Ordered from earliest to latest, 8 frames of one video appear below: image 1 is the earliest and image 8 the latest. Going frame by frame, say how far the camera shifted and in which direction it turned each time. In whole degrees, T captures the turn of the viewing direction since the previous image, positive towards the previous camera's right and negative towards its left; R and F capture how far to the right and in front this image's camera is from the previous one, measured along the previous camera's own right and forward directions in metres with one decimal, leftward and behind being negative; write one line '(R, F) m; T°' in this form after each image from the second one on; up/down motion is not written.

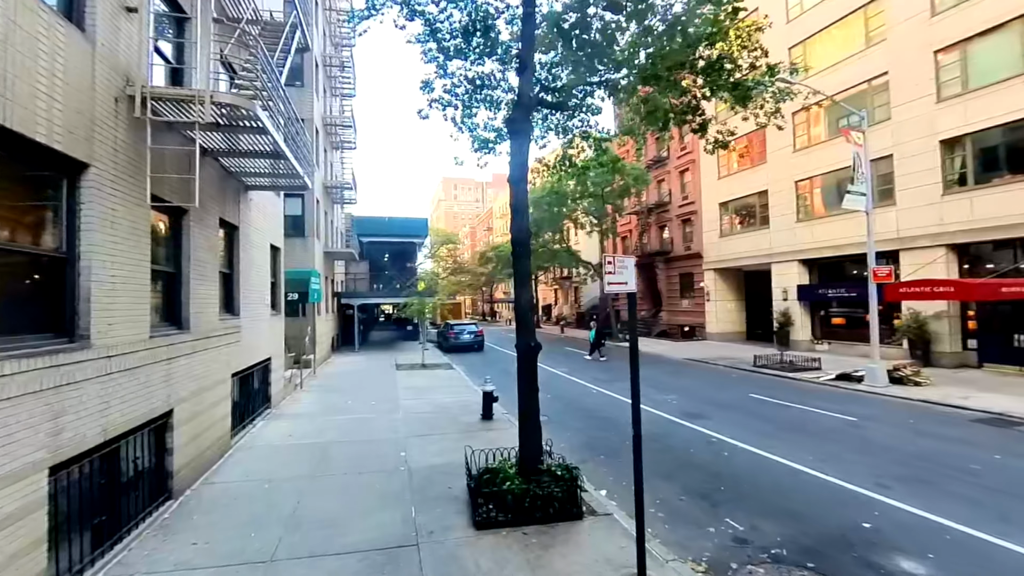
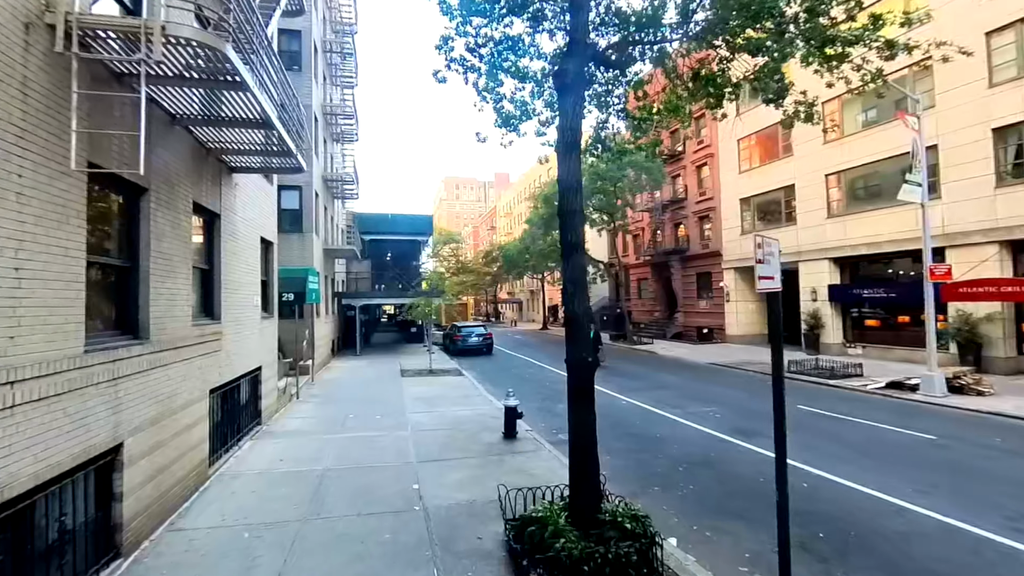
(-0.6, +1.4) m; 0°
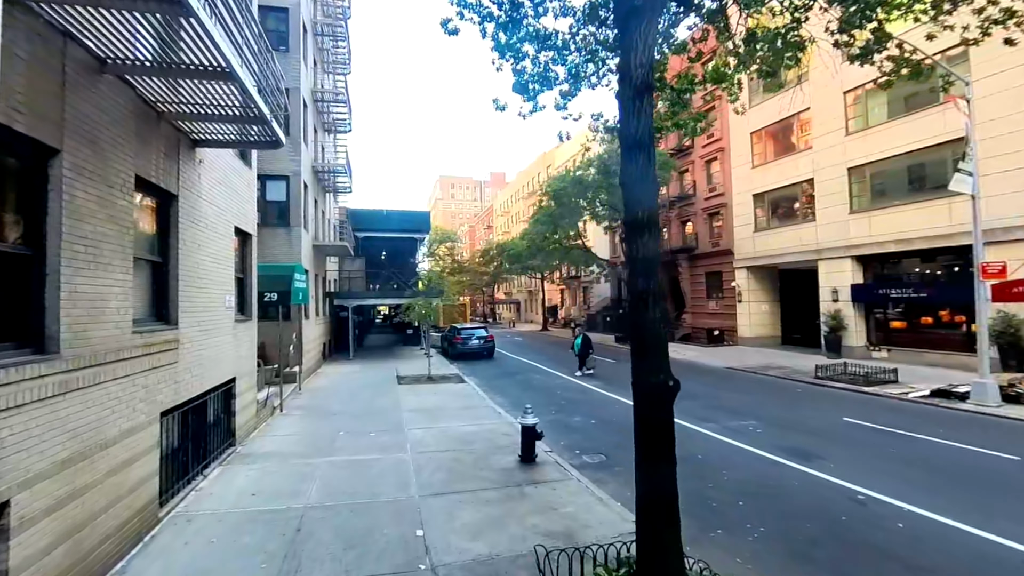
(-0.5, +1.4) m; +1°
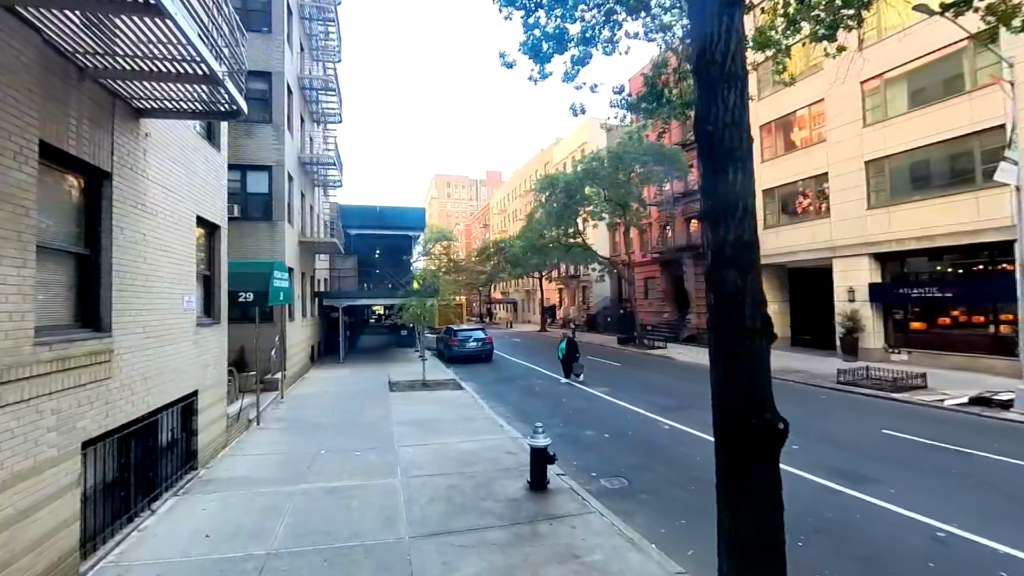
(-0.2, +1.2) m; +1°
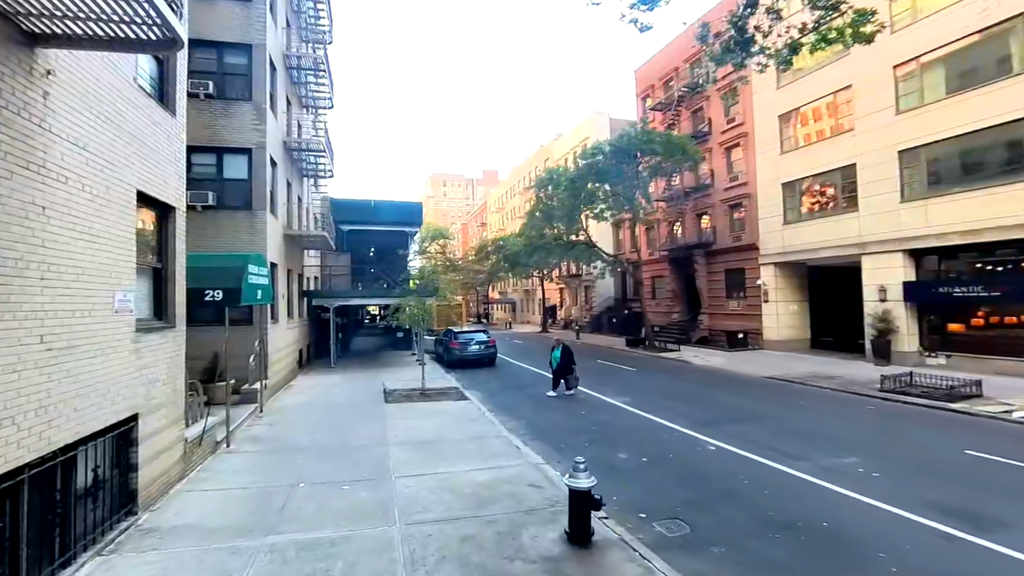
(-0.5, +1.6) m; +1°
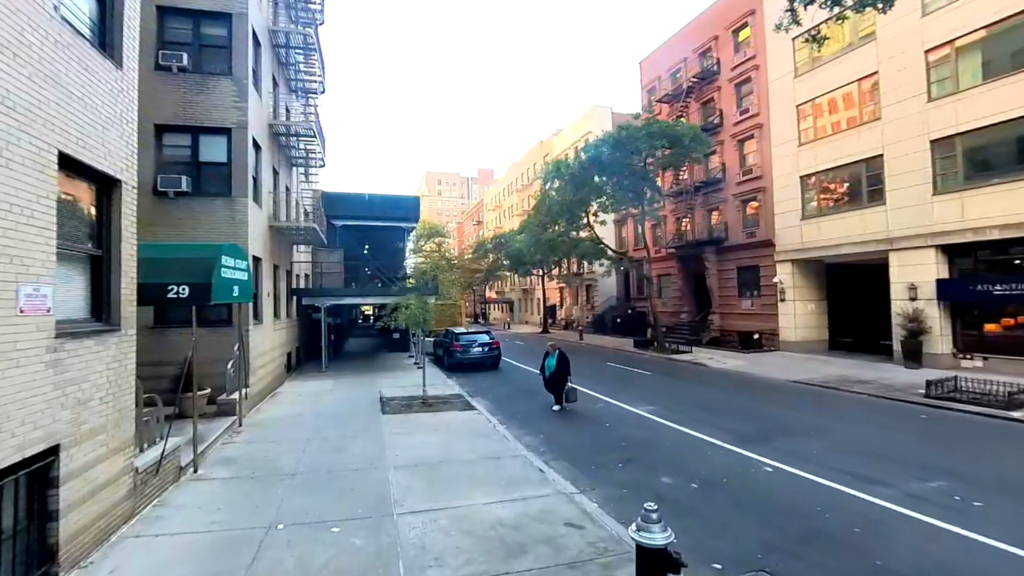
(-0.5, +1.4) m; +1°
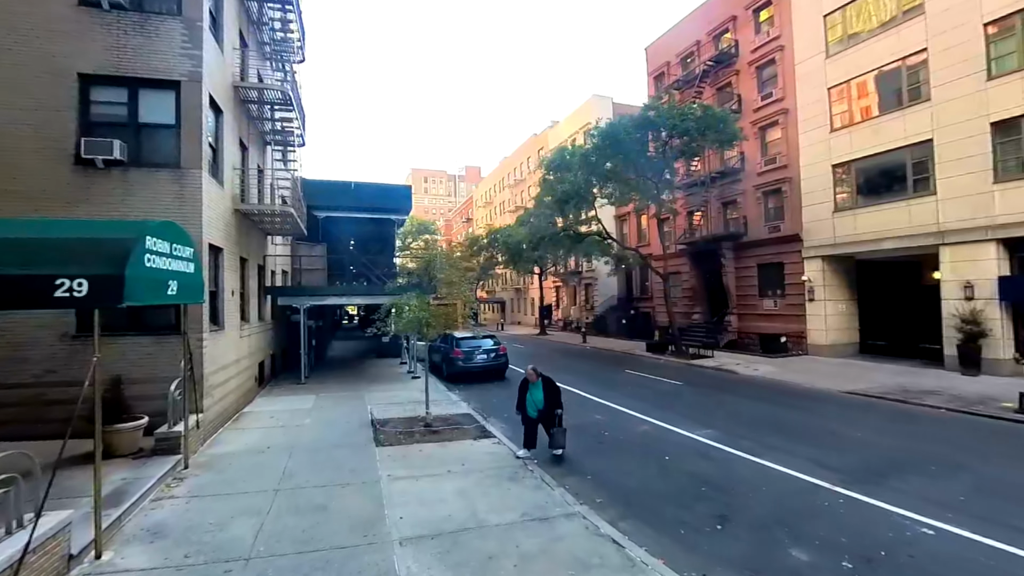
(-1.0, +2.4) m; +2°
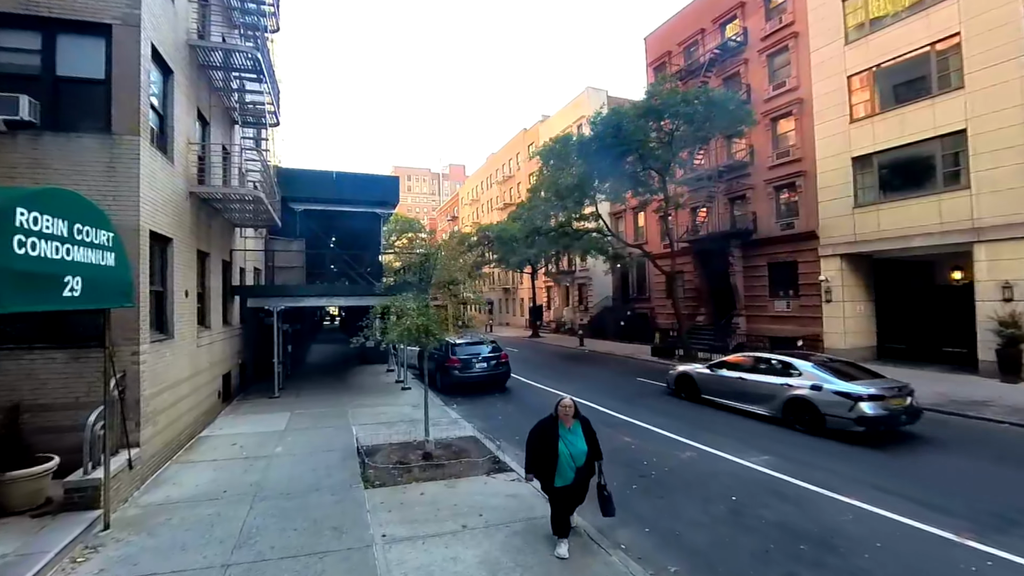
(-0.7, +1.8) m; +2°
